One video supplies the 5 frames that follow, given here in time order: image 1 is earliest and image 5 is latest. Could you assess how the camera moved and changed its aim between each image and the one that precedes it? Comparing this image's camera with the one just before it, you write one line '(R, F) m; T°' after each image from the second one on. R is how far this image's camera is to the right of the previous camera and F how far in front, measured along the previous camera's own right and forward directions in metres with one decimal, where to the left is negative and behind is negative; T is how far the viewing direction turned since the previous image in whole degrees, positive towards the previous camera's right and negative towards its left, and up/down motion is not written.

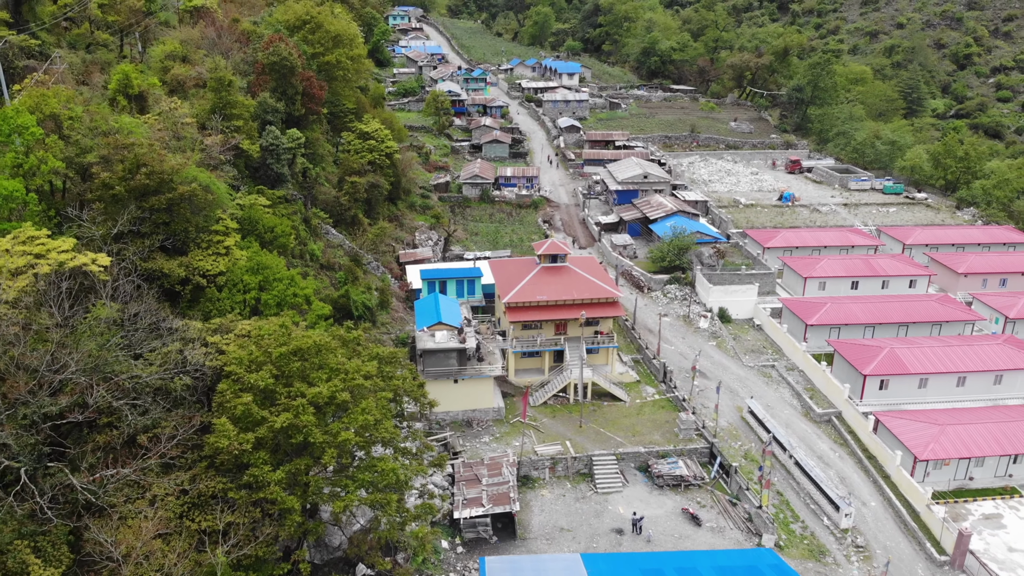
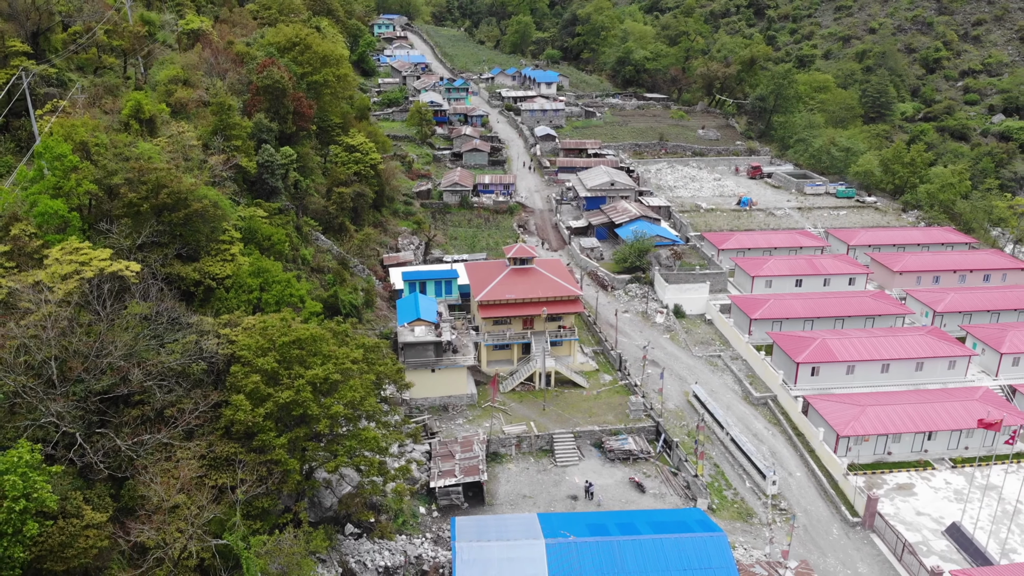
(+0.7, -2.9) m; +1°
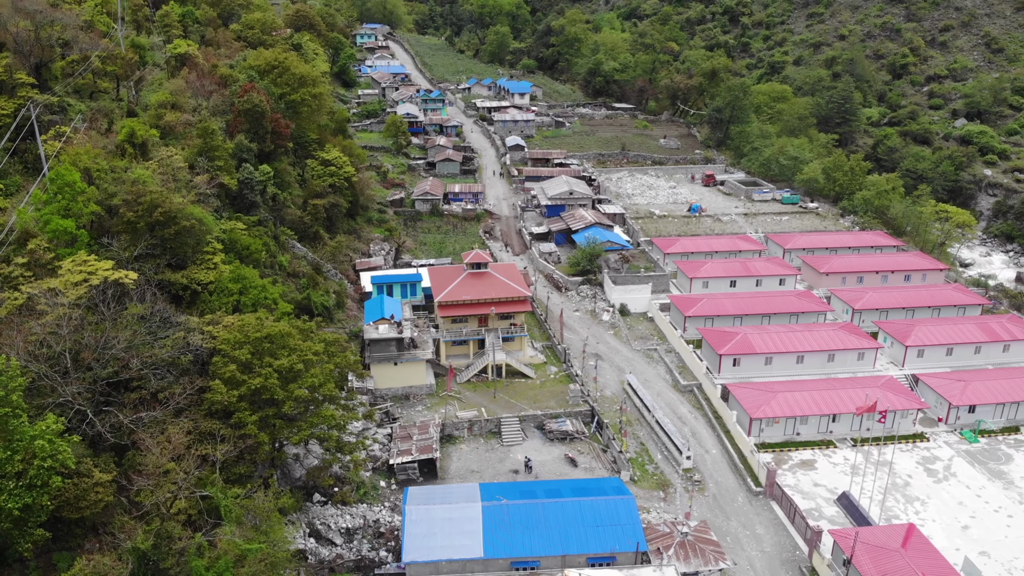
(+1.6, -3.4) m; +1°
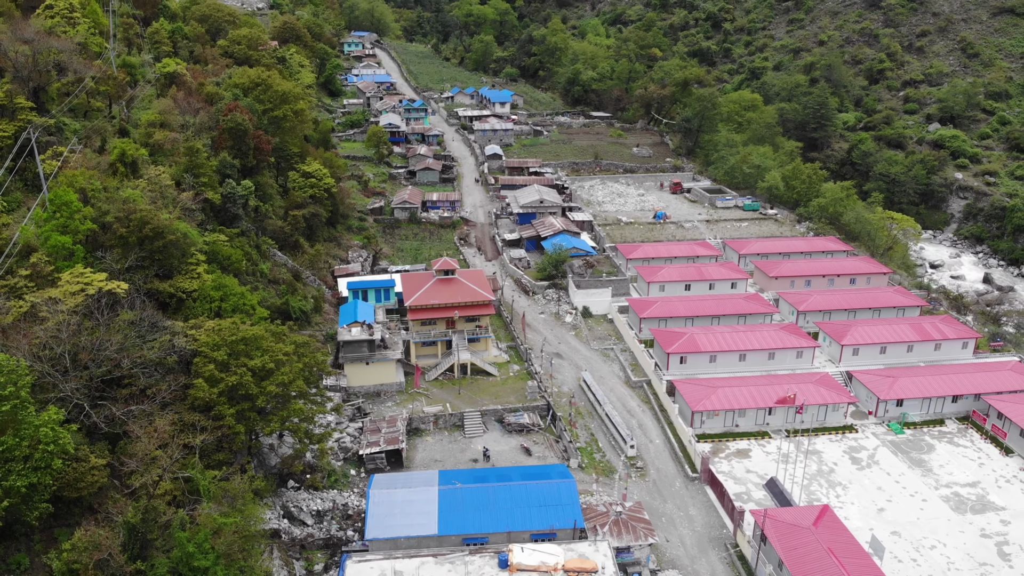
(+1.5, -2.6) m; 0°
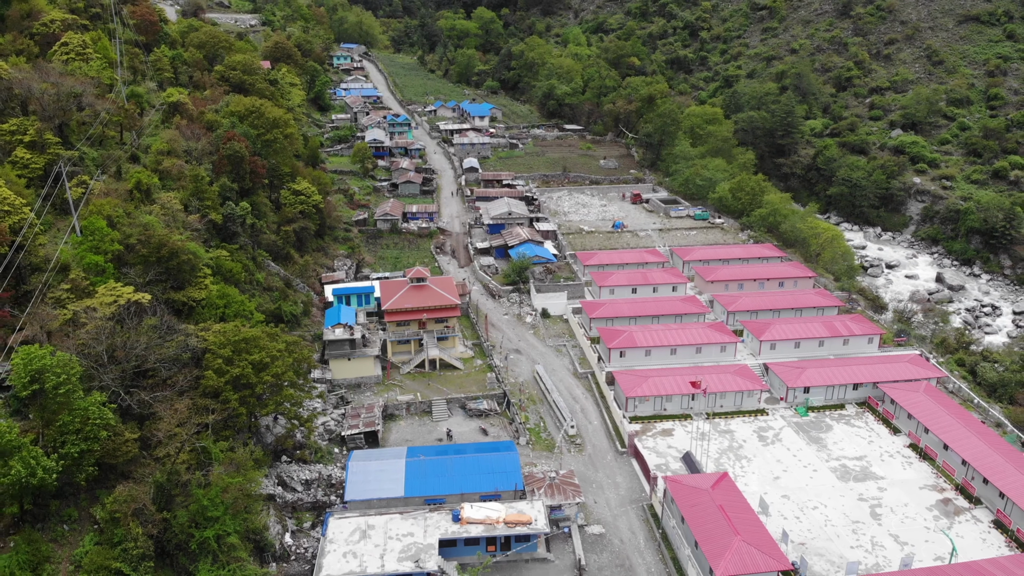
(+1.7, -5.3) m; 0°
